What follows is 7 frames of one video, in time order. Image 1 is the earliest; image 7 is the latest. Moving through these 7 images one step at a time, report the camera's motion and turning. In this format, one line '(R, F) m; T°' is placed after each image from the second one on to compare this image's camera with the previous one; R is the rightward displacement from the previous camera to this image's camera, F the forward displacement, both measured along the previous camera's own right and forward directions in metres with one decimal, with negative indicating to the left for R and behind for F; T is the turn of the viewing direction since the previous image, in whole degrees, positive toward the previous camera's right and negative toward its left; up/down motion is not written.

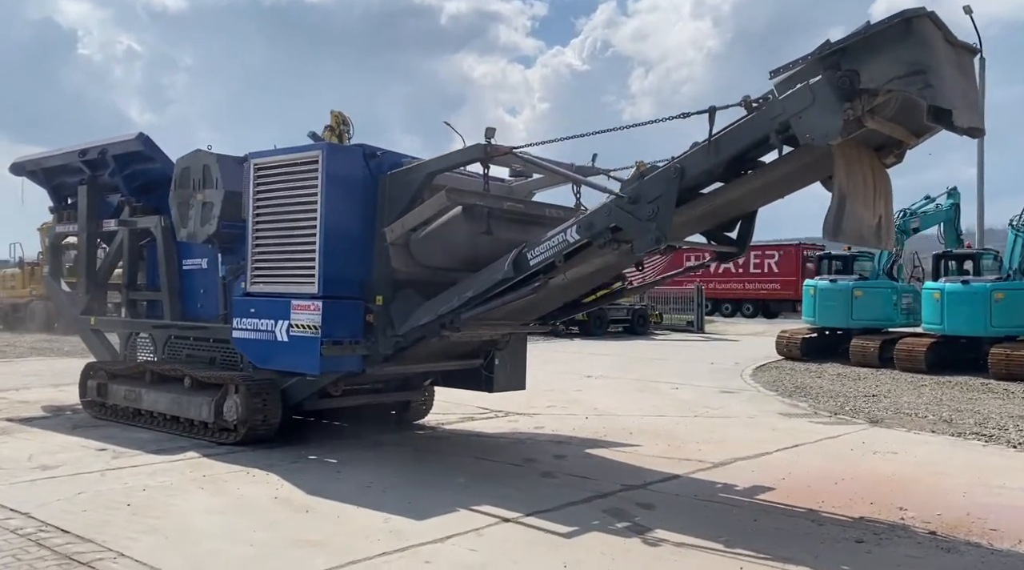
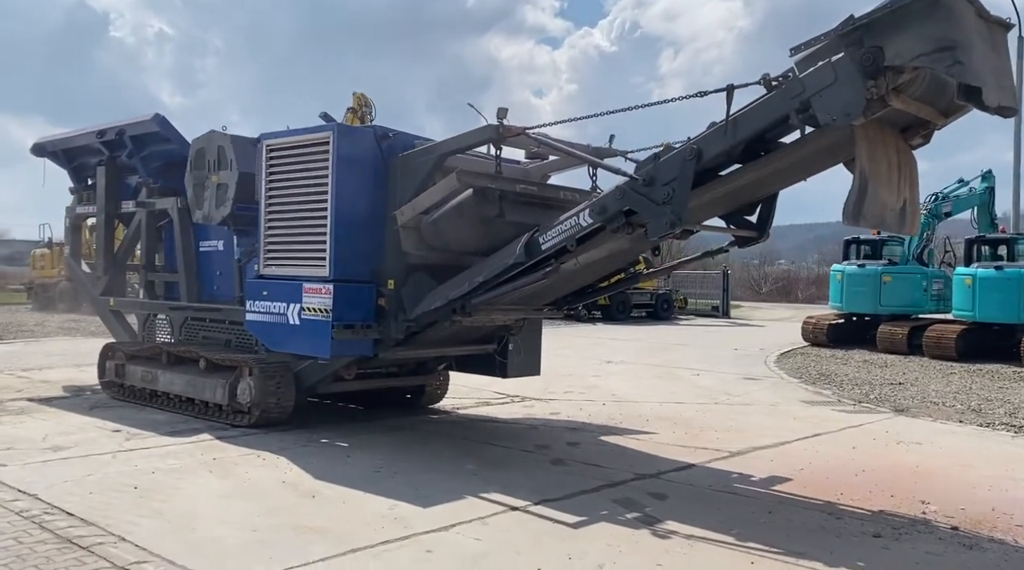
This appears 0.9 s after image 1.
(+0.1, +0.1) m; -2°
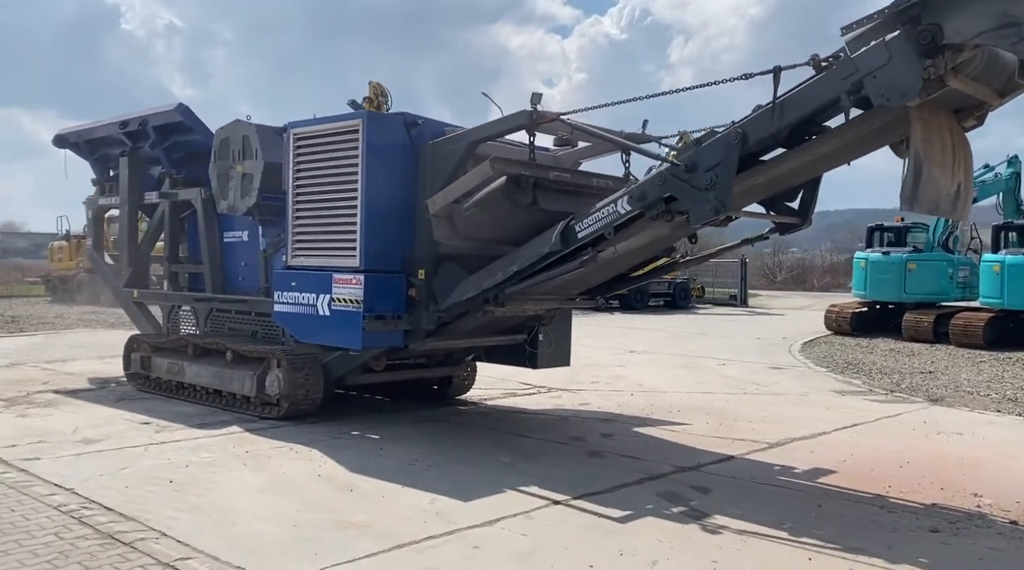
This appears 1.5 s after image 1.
(-0.2, +0.1) m; -1°
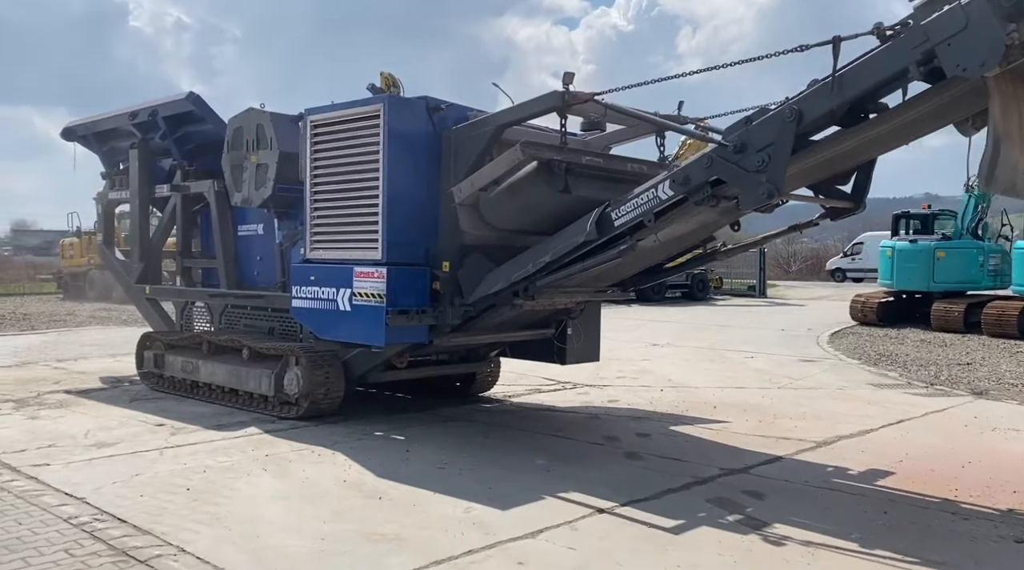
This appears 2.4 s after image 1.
(-0.2, +0.4) m; -1°
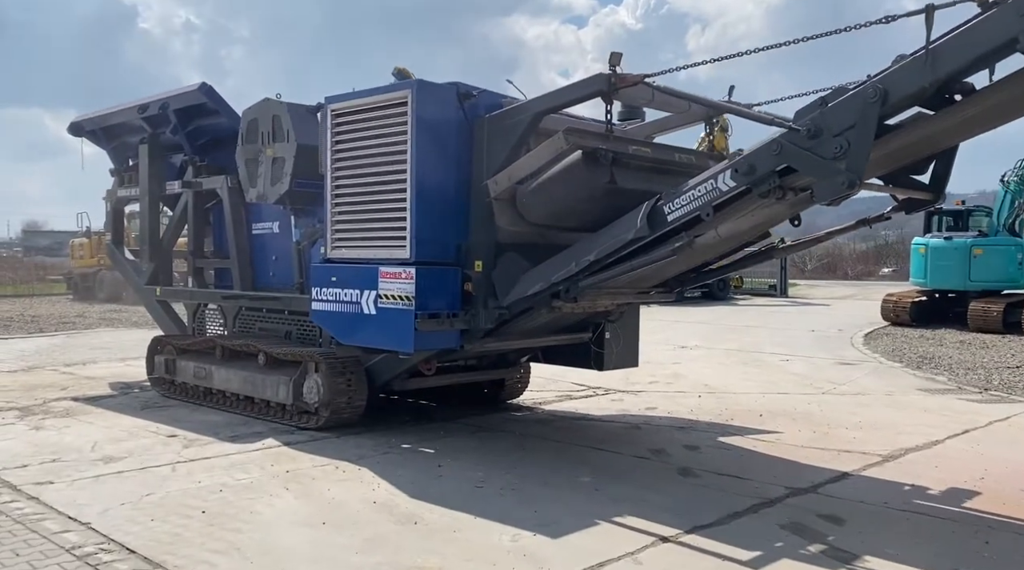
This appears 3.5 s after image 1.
(-0.2, +0.5) m; -1°
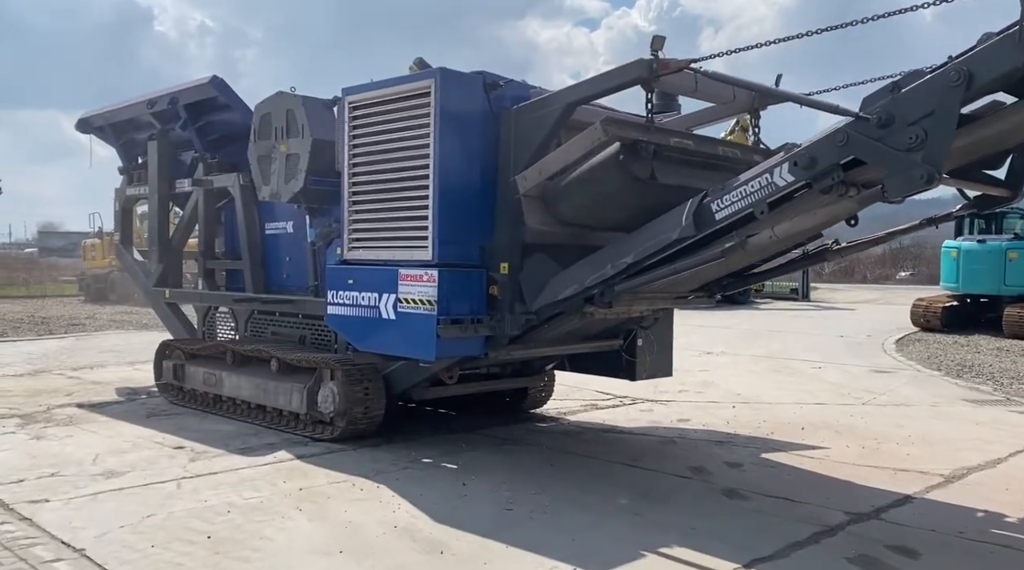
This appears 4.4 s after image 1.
(-0.1, +0.4) m; -1°
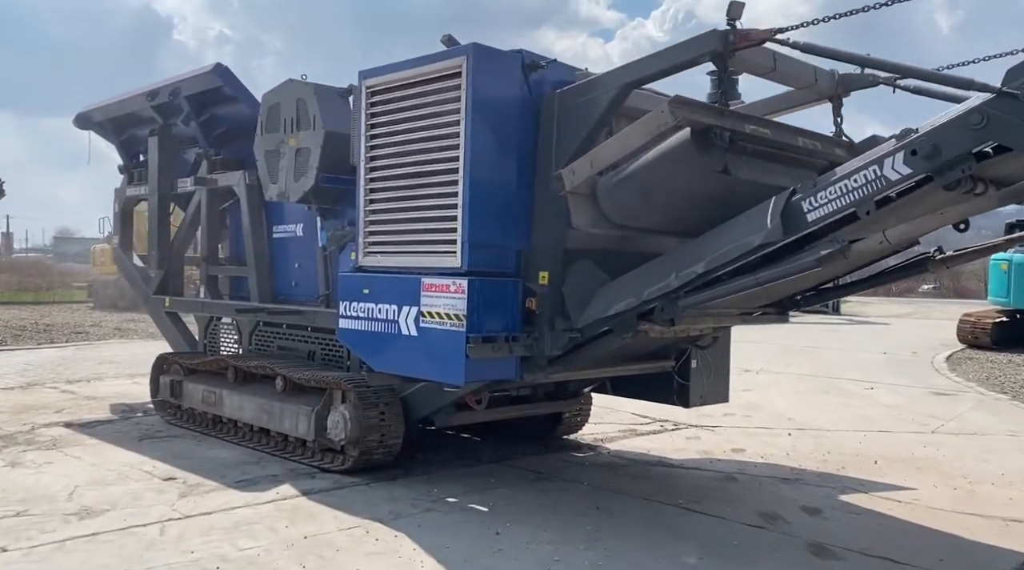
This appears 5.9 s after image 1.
(-0.2, +0.8) m; -1°
